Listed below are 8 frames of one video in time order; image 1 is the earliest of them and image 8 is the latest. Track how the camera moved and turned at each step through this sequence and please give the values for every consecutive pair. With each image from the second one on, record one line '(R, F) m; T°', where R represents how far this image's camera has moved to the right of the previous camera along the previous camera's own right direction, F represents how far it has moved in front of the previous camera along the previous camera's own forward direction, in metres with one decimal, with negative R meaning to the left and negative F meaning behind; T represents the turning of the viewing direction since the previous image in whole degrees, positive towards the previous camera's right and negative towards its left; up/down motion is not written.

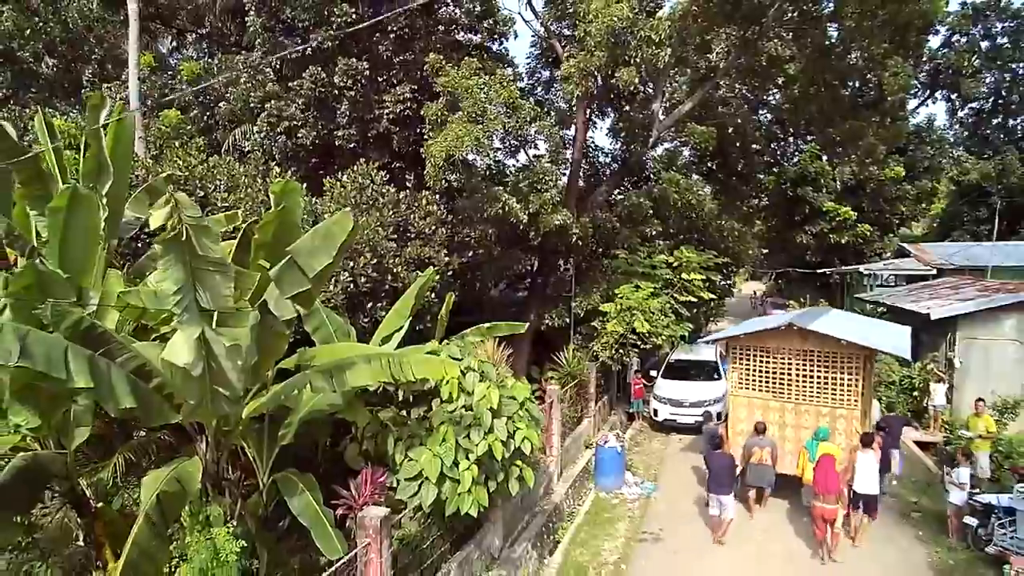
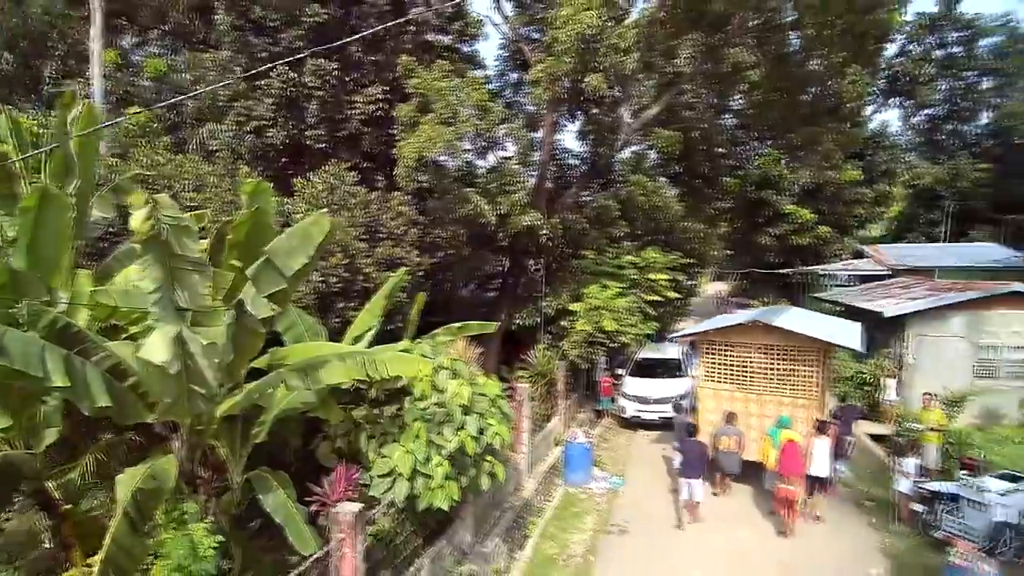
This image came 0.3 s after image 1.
(0.0, -0.2) m; +3°
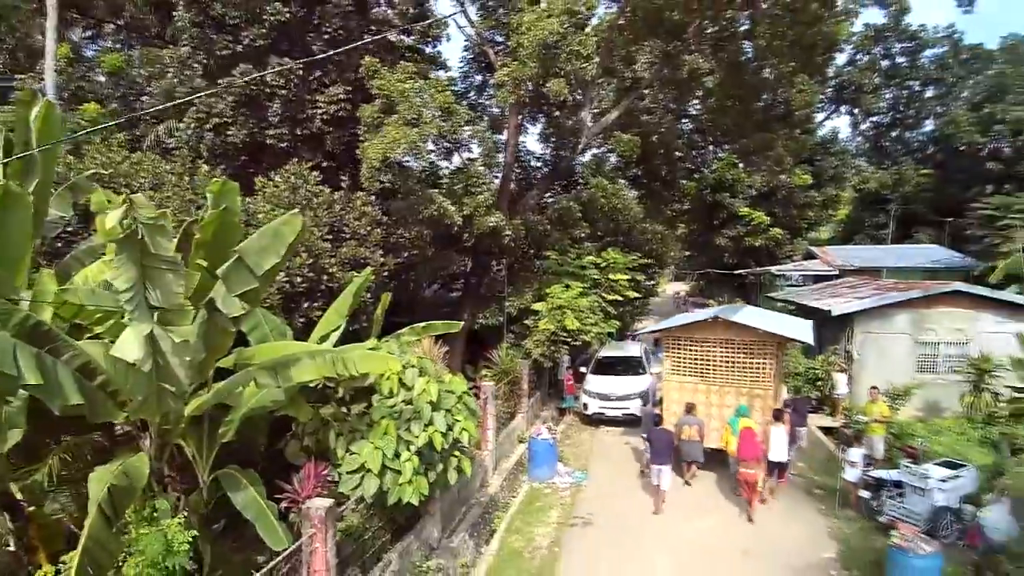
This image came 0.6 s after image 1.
(-0.1, -0.2) m; +3°
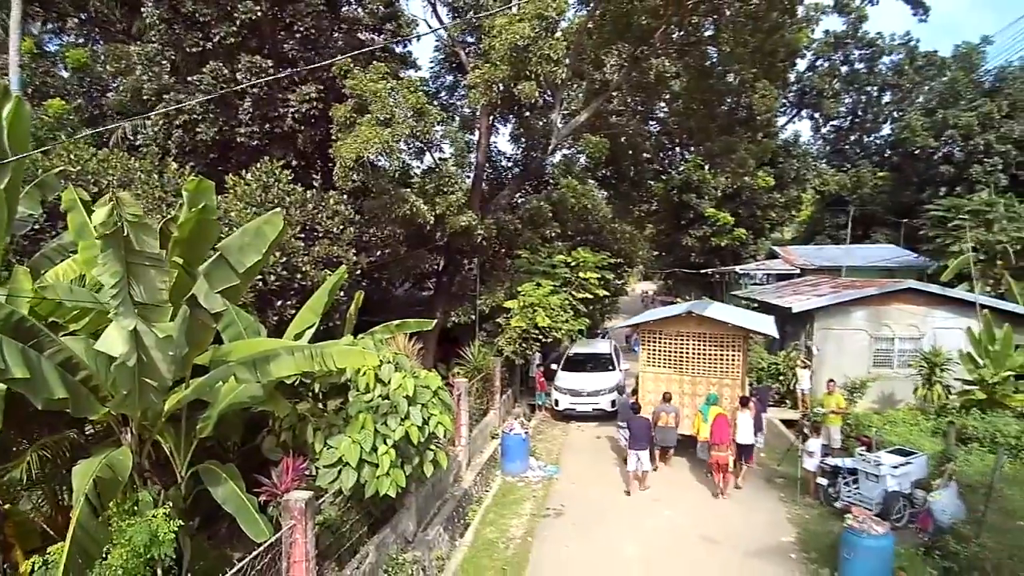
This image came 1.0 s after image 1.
(0.0, -0.2) m; +3°
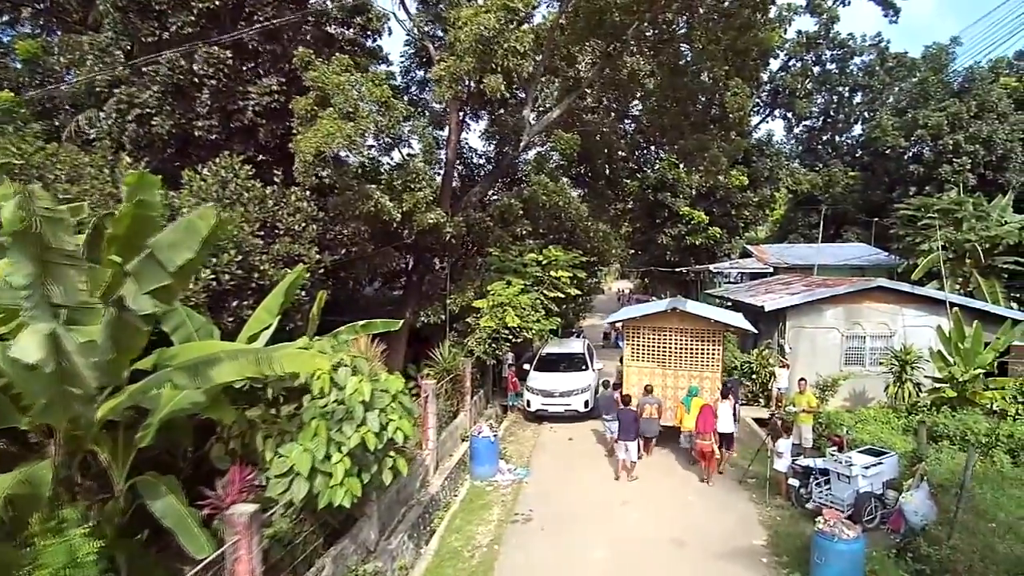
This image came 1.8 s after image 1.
(+0.2, +0.3) m; +2°
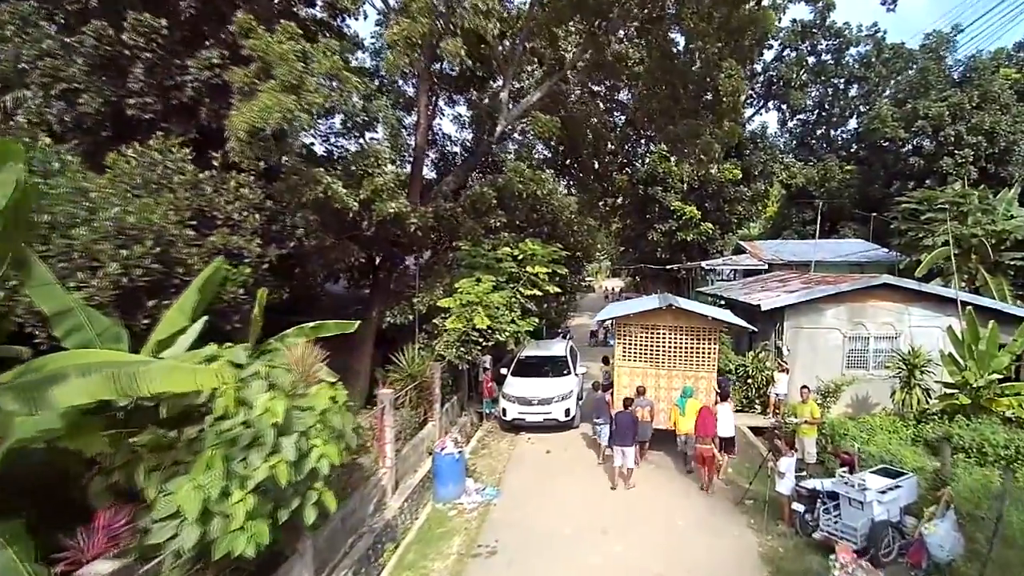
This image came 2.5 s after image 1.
(+0.4, +1.2) m; +1°
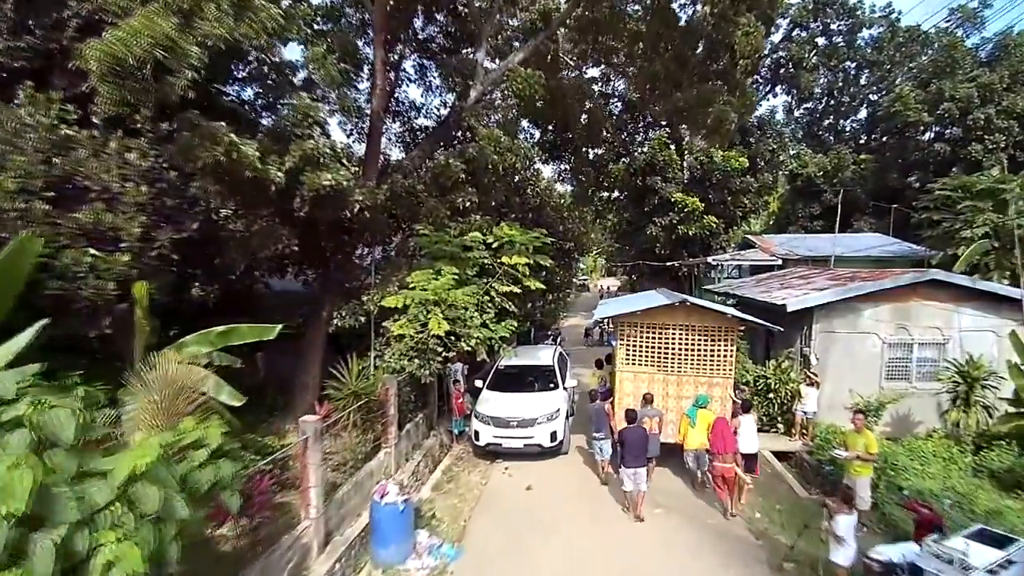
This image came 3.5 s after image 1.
(+0.3, +2.2) m; 0°
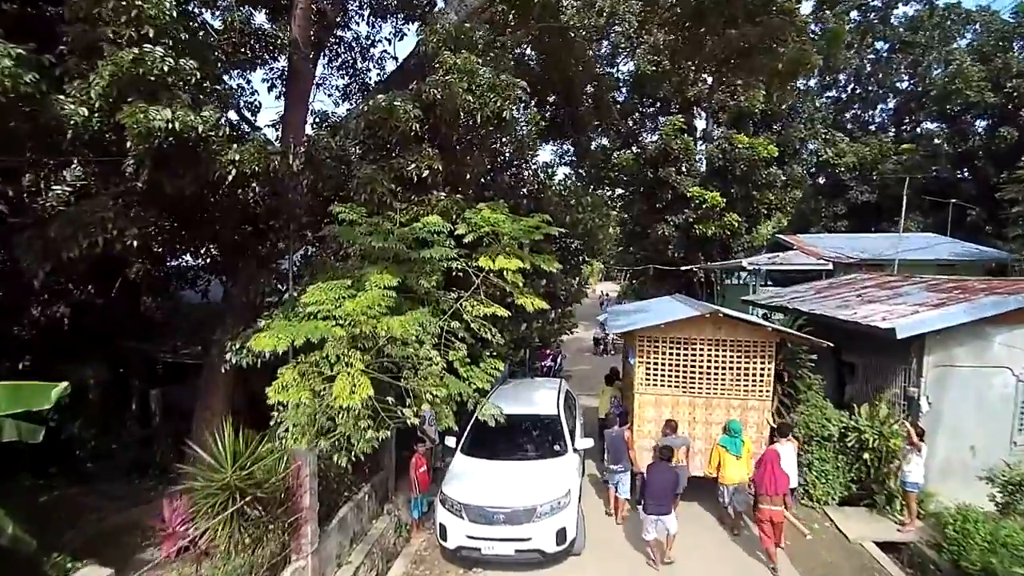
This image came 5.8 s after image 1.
(+0.1, +3.4) m; +1°
